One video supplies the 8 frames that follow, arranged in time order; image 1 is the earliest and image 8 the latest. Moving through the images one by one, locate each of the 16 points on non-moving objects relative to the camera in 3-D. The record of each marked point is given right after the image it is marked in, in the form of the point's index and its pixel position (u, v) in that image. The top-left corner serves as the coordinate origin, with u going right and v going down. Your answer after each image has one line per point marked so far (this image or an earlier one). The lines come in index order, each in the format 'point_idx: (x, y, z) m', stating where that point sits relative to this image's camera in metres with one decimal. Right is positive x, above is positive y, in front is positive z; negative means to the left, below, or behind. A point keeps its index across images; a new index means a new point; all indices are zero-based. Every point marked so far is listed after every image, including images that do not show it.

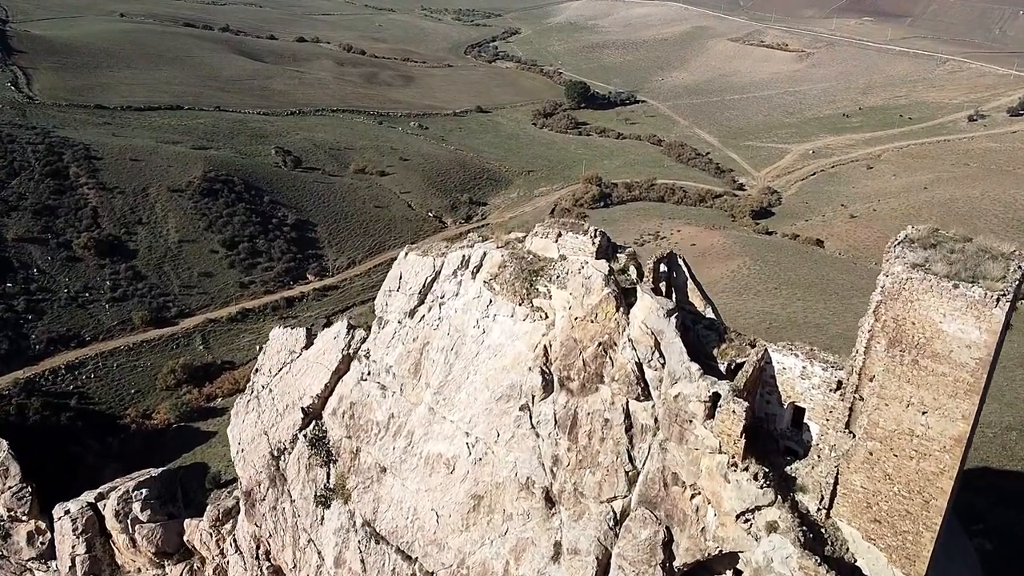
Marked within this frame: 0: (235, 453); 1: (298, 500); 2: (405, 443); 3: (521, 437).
0: (-6.9, -4.1, +20.1) m
1: (-4.8, -4.7, +18.3) m
2: (-2.2, -3.1, +16.3) m
3: (+0.2, -2.6, +14.2) m
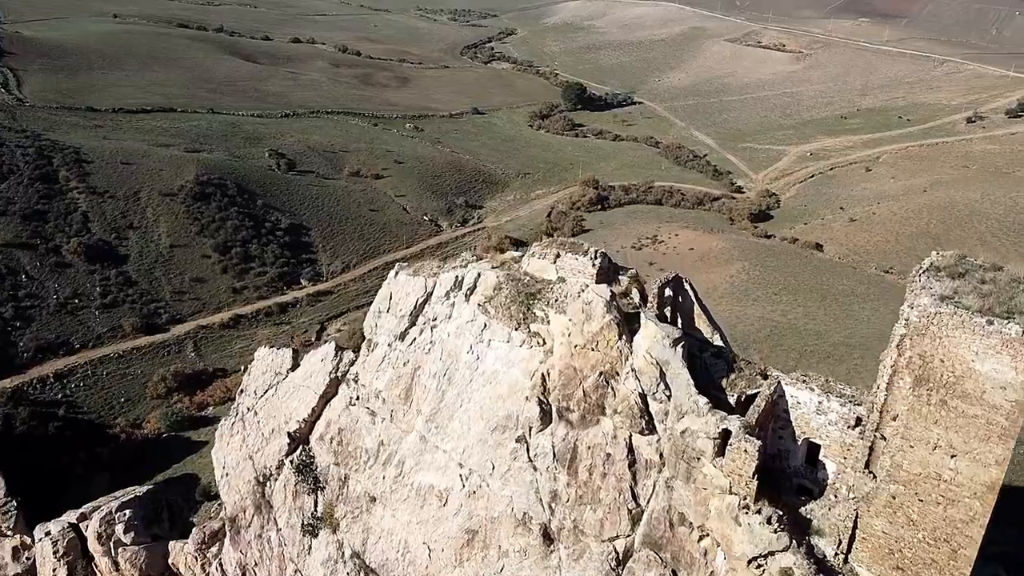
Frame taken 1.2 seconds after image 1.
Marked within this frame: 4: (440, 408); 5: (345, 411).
0: (-7.0, -4.5, +19.3) m
1: (-4.9, -5.2, +17.5) m
2: (-2.2, -3.5, +15.5) m
3: (+0.1, -3.0, +13.4) m
4: (-1.3, -2.2, +14.7) m
5: (-3.4, -2.5, +16.5) m
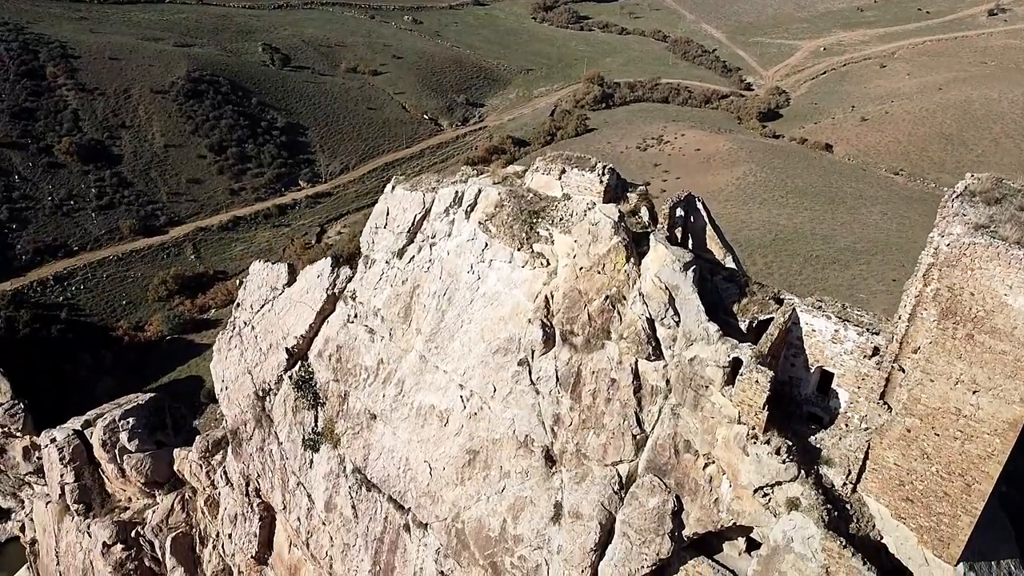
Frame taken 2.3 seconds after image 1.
0: (-6.9, -2.4, +19.1) m
1: (-4.9, -3.3, +17.4) m
2: (-2.2, -1.9, +15.3) m
3: (+0.1, -1.7, +13.1) m
4: (-1.3, -0.7, +14.2) m
5: (-3.4, -0.8, +16.1) m
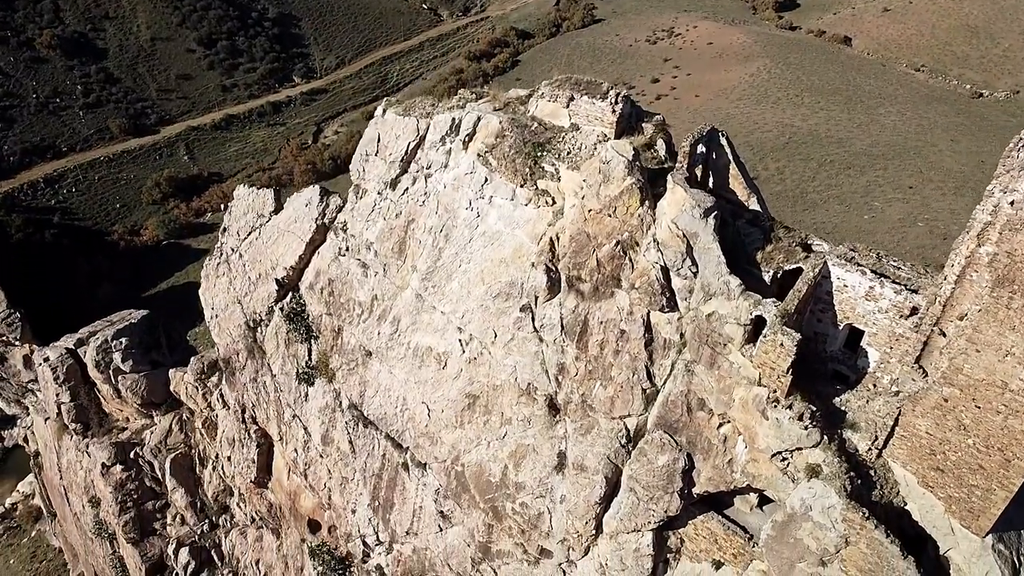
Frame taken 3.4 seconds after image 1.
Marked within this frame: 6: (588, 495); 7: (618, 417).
0: (-6.9, -0.6, +18.4) m
1: (-4.8, -1.8, +16.8) m
2: (-2.2, -0.7, +14.4) m
3: (+0.1, -0.8, +12.3) m
4: (-1.2, +0.4, +13.3) m
5: (-3.4, +0.5, +15.2) m
6: (+1.1, -3.0, +11.7) m
7: (+1.5, -1.9, +11.6) m
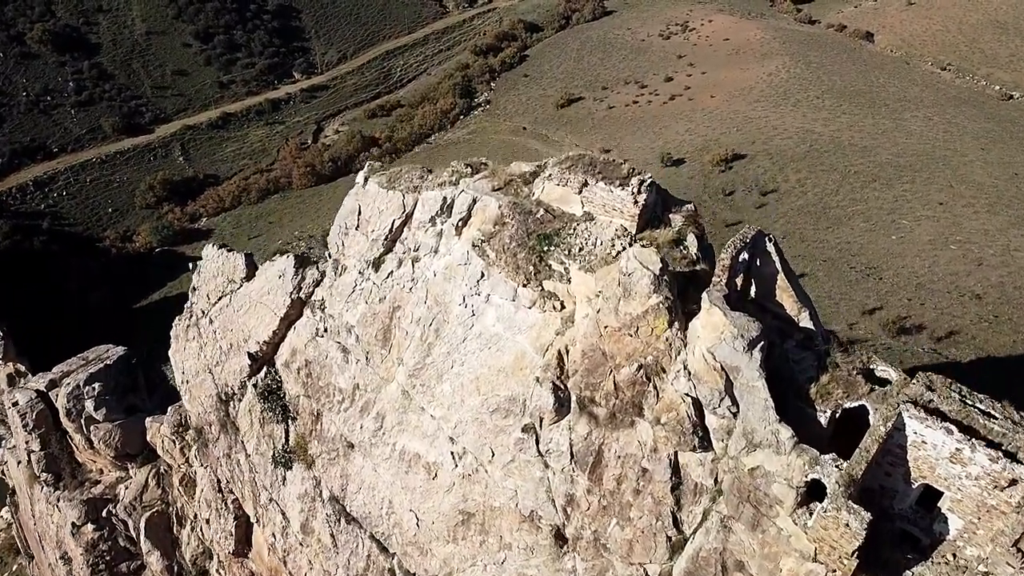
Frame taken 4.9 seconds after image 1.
0: (-6.8, -1.9, +16.6) m
1: (-4.8, -3.1, +15.0) m
2: (-2.2, -2.1, +12.6) m
3: (+0.1, -2.2, +10.4) m
4: (-1.2, -1.1, +11.4) m
5: (-3.3, -0.9, +13.3) m
6: (+1.1, -4.5, +9.9) m
7: (+1.5, -3.4, +9.7) m
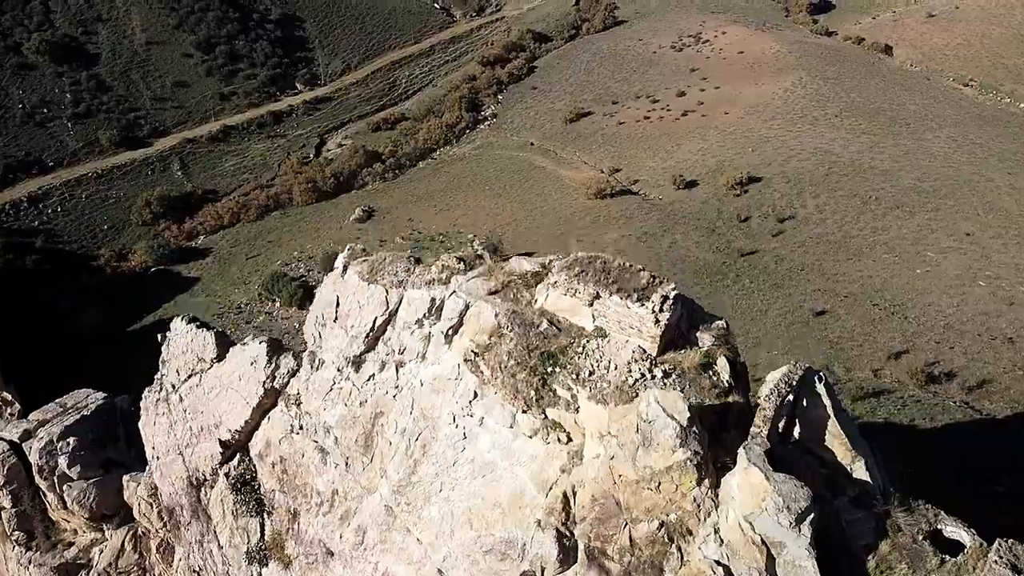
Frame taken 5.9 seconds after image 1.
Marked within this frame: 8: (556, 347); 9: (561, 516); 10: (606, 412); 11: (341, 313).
0: (-6.8, -3.2, +15.1) m
1: (-4.8, -4.4, +13.5) m
2: (-2.2, -3.4, +11.1) m
3: (+0.1, -3.6, +8.9) m
4: (-1.2, -2.4, +9.9) m
5: (-3.3, -2.2, +11.8) m
6: (+1.0, -5.8, +8.4) m
7: (+1.5, -4.7, +8.2) m
8: (+0.5, -0.6, +8.5) m
9: (+0.5, -2.3, +8.4) m
10: (+0.9, -1.2, +7.9) m
11: (-2.2, -0.3, +10.5) m
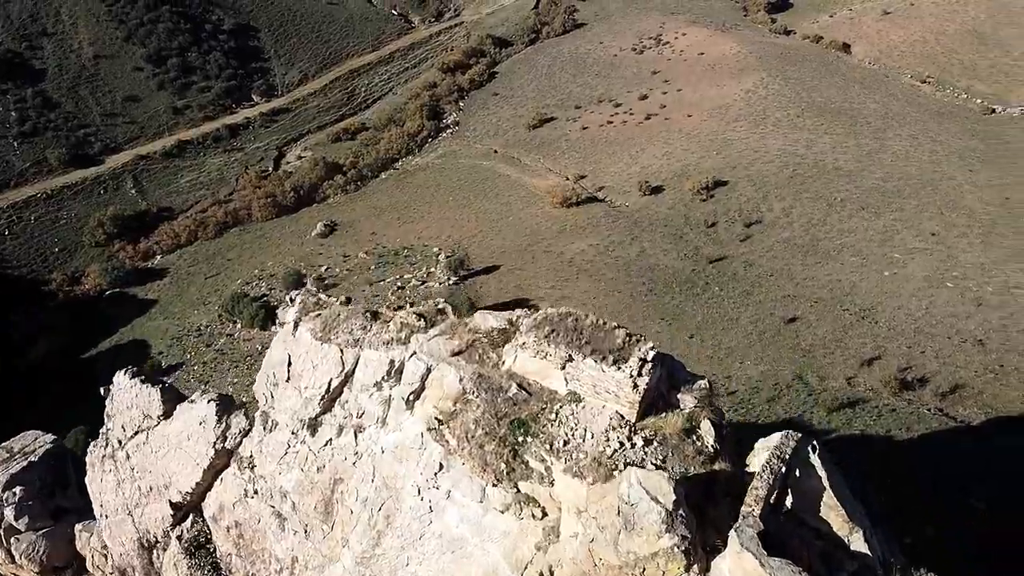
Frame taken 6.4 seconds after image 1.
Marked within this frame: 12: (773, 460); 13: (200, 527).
0: (-7.3, -4.0, +14.2) m
1: (-5.2, -5.2, +12.7) m
2: (-2.5, -4.1, +10.4) m
3: (-0.1, -4.2, +8.3) m
4: (-1.6, -3.0, +9.2) m
5: (-3.7, -2.9, +11.0) m
6: (+0.9, -6.4, +7.7) m
7: (+1.3, -5.3, +7.6) m
8: (+0.2, -1.2, +7.8) m
9: (+0.3, -2.9, +7.7) m
10: (+0.6, -1.8, +7.3) m
11: (-2.6, -1.0, +9.7) m
12: (+3.0, -2.0, +9.0) m
13: (-4.7, -3.6, +12.2) m
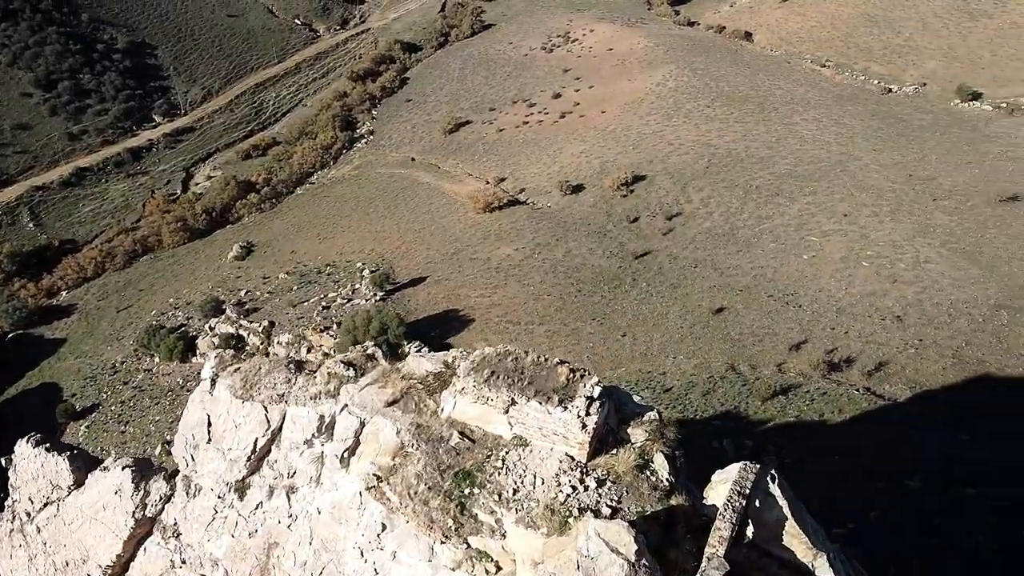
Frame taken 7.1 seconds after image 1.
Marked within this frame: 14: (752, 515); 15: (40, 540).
0: (-8.1, -5.0, +13.0) m
1: (-5.8, -5.9, +11.7) m
2: (-3.0, -4.7, +9.7) m
3: (-0.5, -4.6, +7.8) m
4: (-2.1, -3.5, +8.6) m
5: (-4.4, -3.5, +10.2) m
6: (+0.8, -6.7, +7.4) m
7: (+1.1, -5.5, +7.3) m
8: (-0.4, -1.6, +7.4) m
9: (-0.1, -3.3, +7.3) m
10: (+0.2, -2.1, +6.8) m
11: (-3.3, -1.5, +9.0) m
12: (+2.4, -2.2, +8.8) m
13: (-5.4, -4.4, +11.3) m
14: (+2.6, -2.4, +8.9) m
15: (-6.9, -3.7, +11.9) m
